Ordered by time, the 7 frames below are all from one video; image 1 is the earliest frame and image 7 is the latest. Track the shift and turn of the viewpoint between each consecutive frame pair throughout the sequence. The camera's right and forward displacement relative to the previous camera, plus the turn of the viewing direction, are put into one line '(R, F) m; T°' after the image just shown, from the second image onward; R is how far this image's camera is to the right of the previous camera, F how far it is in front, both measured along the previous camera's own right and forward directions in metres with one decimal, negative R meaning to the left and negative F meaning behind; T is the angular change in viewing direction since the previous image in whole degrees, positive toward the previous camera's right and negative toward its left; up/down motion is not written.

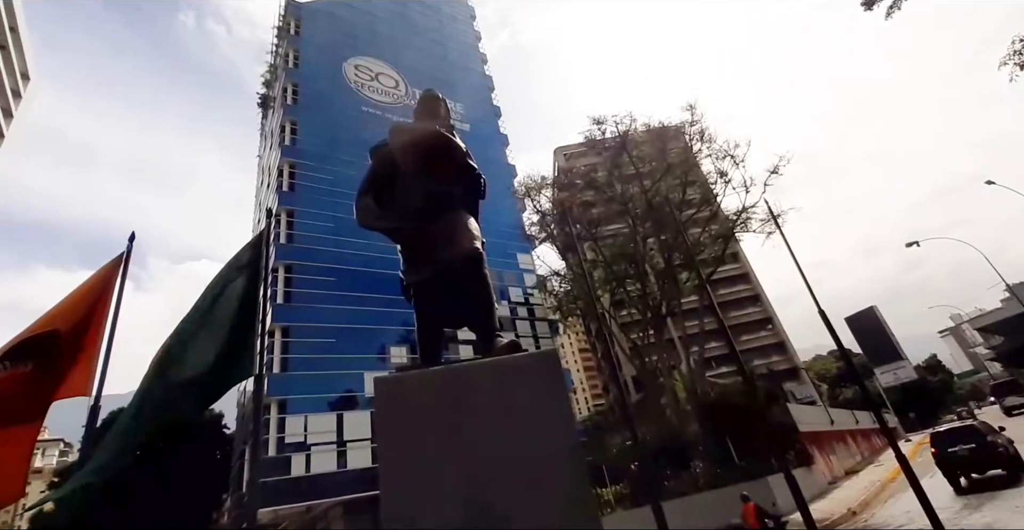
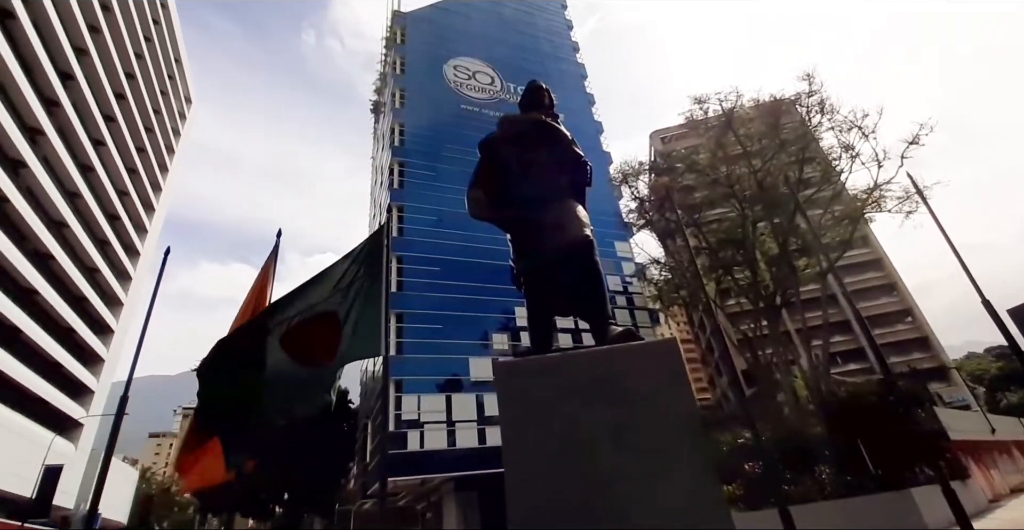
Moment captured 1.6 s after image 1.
(-0.5, -0.1) m; -11°
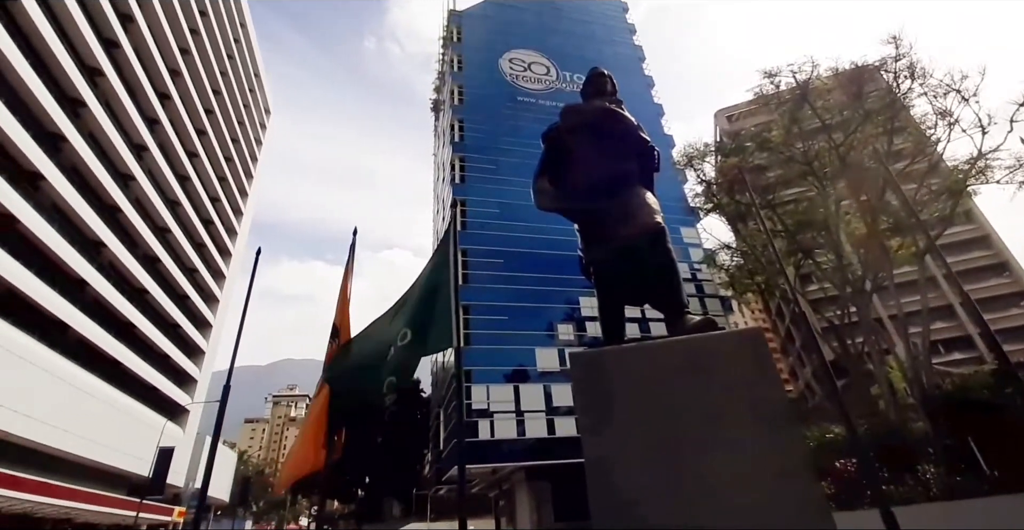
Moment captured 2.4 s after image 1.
(-0.4, 0.0) m; -7°
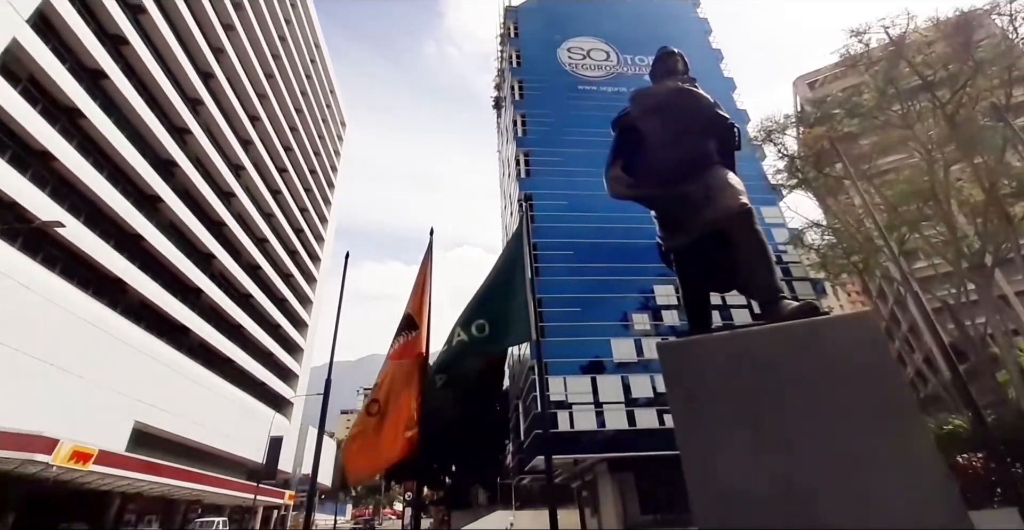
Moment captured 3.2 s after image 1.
(-0.4, -0.1) m; -8°
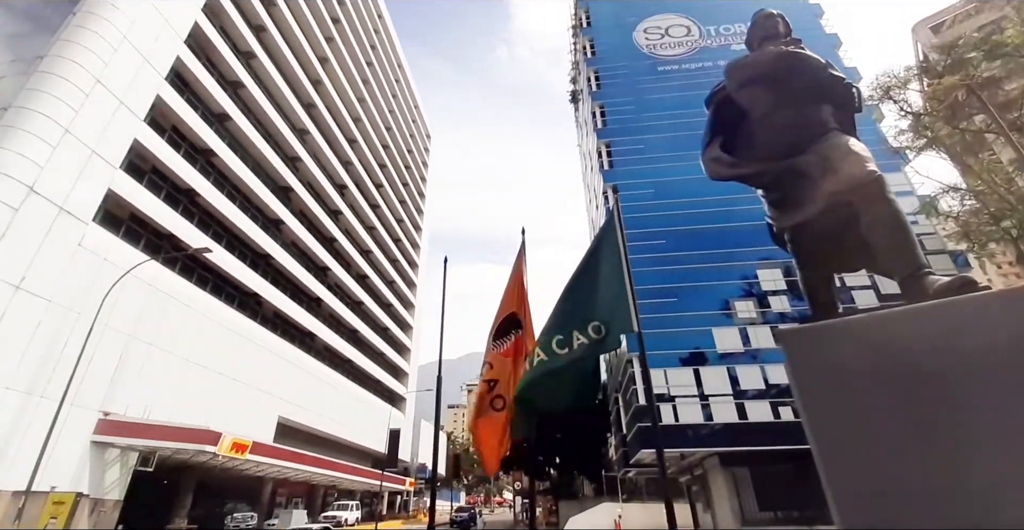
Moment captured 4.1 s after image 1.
(-0.5, -0.2) m; -10°
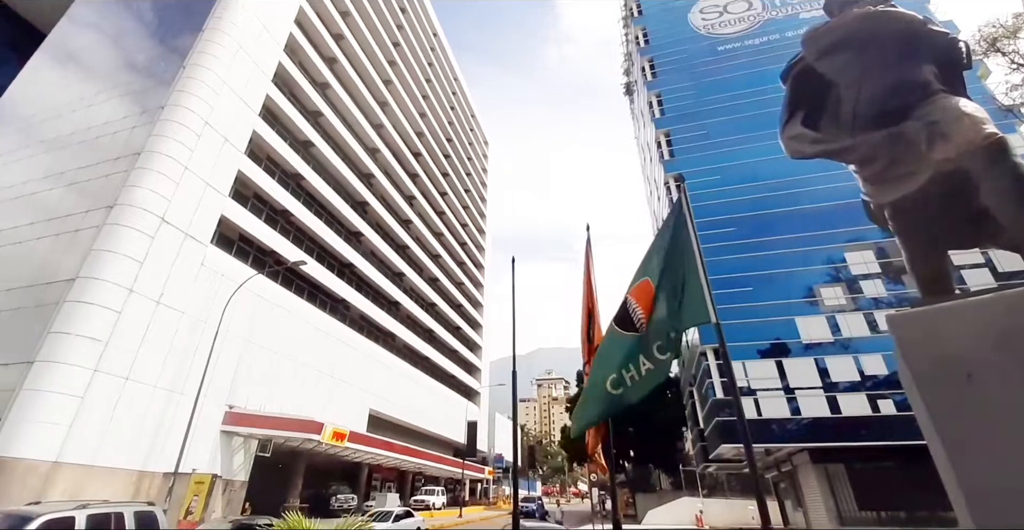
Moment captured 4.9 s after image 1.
(0.0, -0.4) m; -8°
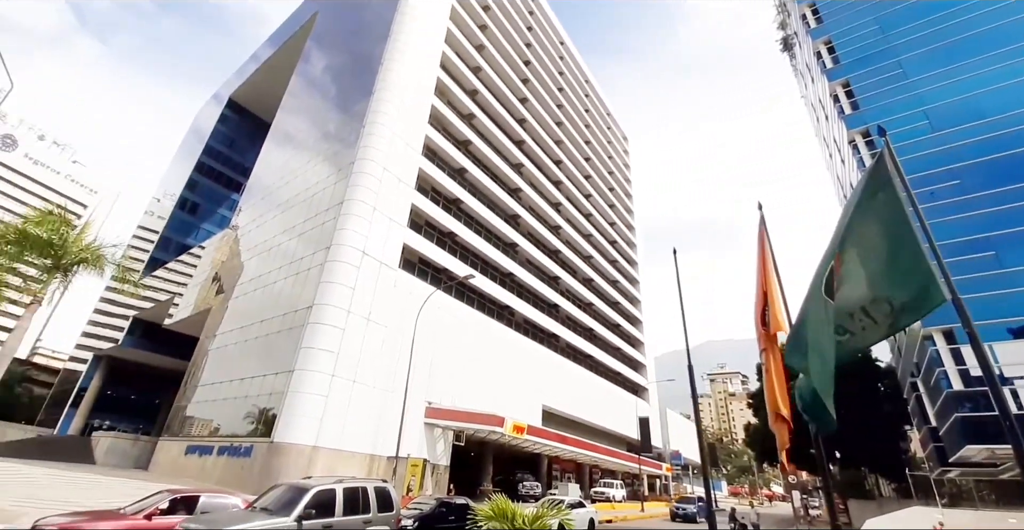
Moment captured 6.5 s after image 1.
(-0.4, -0.6) m; -18°
